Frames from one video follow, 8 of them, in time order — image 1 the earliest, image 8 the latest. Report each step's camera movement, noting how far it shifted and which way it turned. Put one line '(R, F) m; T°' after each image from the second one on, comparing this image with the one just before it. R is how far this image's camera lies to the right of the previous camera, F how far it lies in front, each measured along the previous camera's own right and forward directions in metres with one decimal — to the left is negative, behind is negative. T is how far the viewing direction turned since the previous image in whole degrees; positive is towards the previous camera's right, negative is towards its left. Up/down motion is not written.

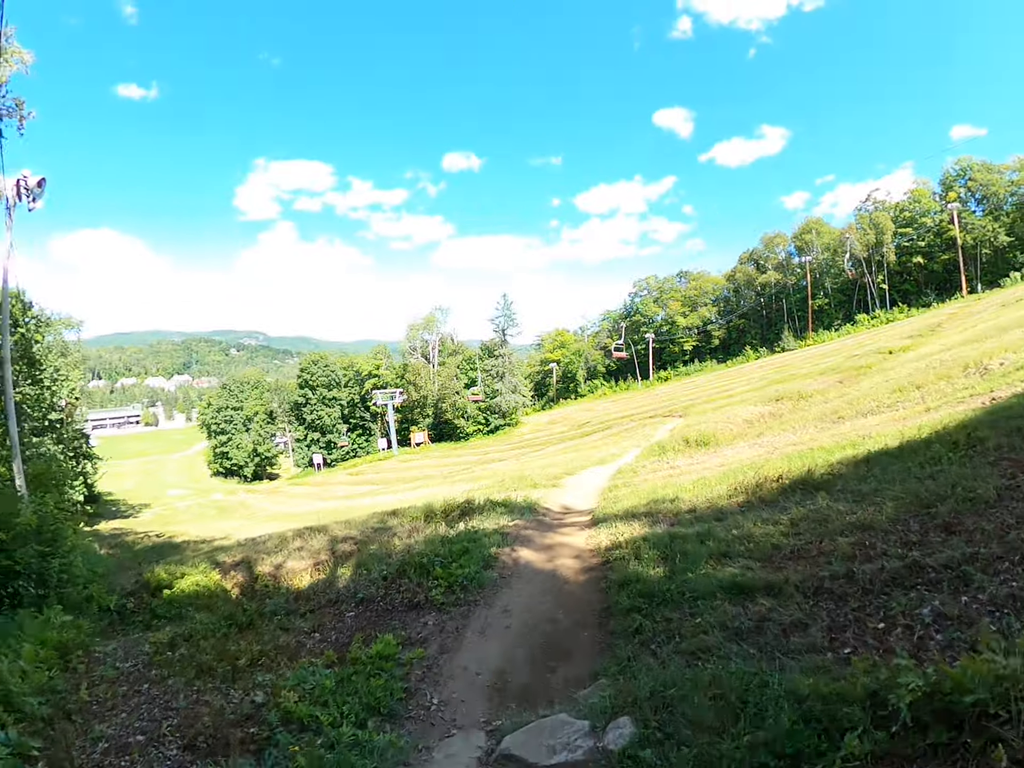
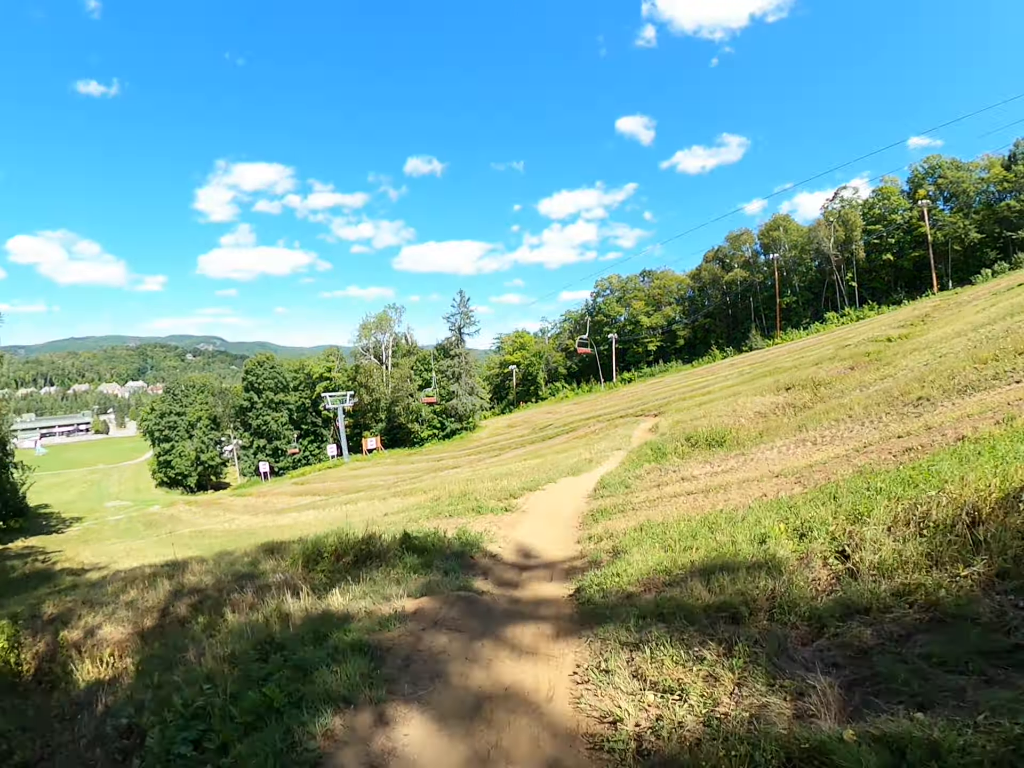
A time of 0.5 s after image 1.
(+0.6, +5.4) m; +4°
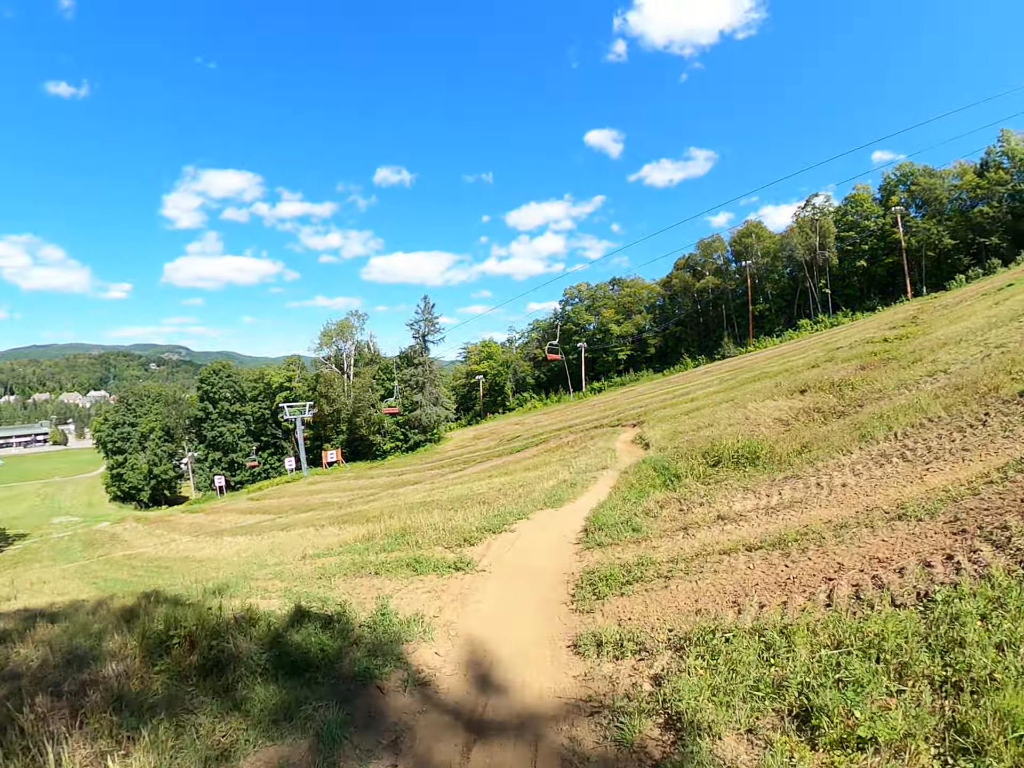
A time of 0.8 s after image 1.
(+0.2, +3.4) m; +4°
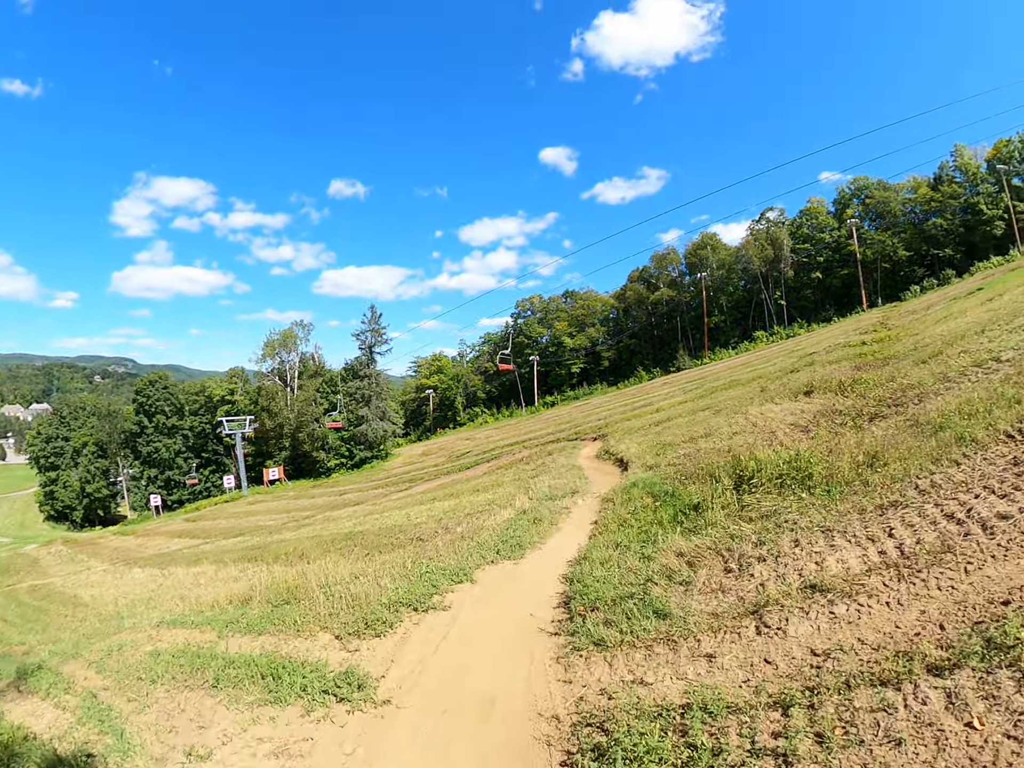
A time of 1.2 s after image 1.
(+0.2, +3.0) m; +5°
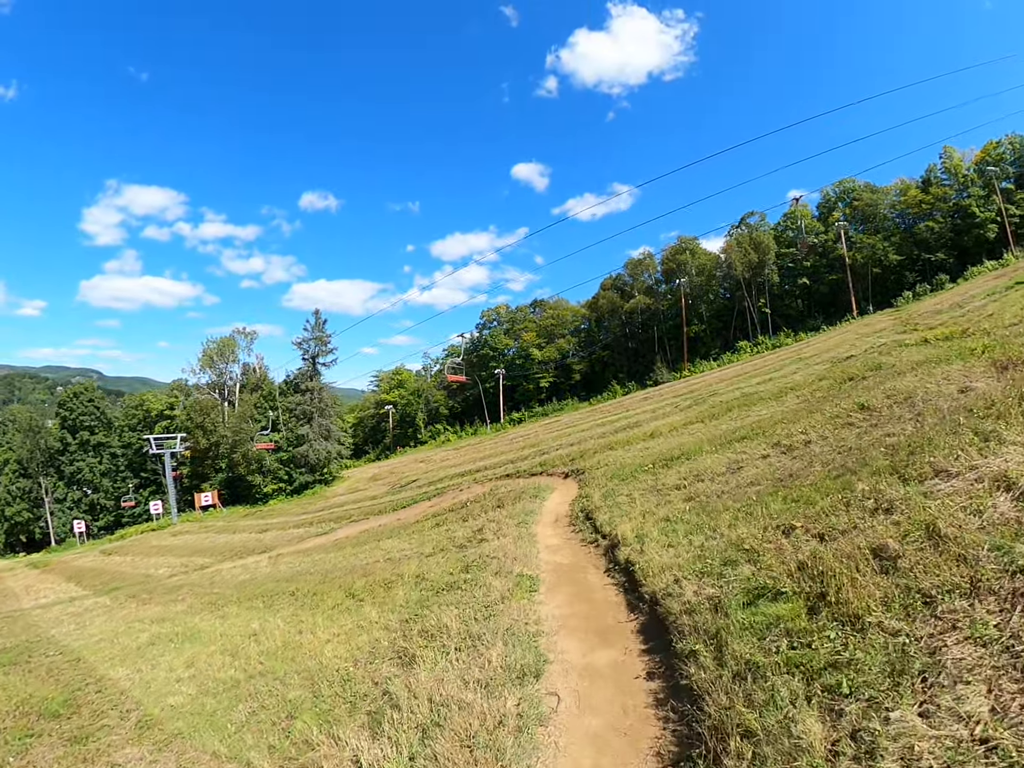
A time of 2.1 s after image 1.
(+1.1, +7.0) m; +3°
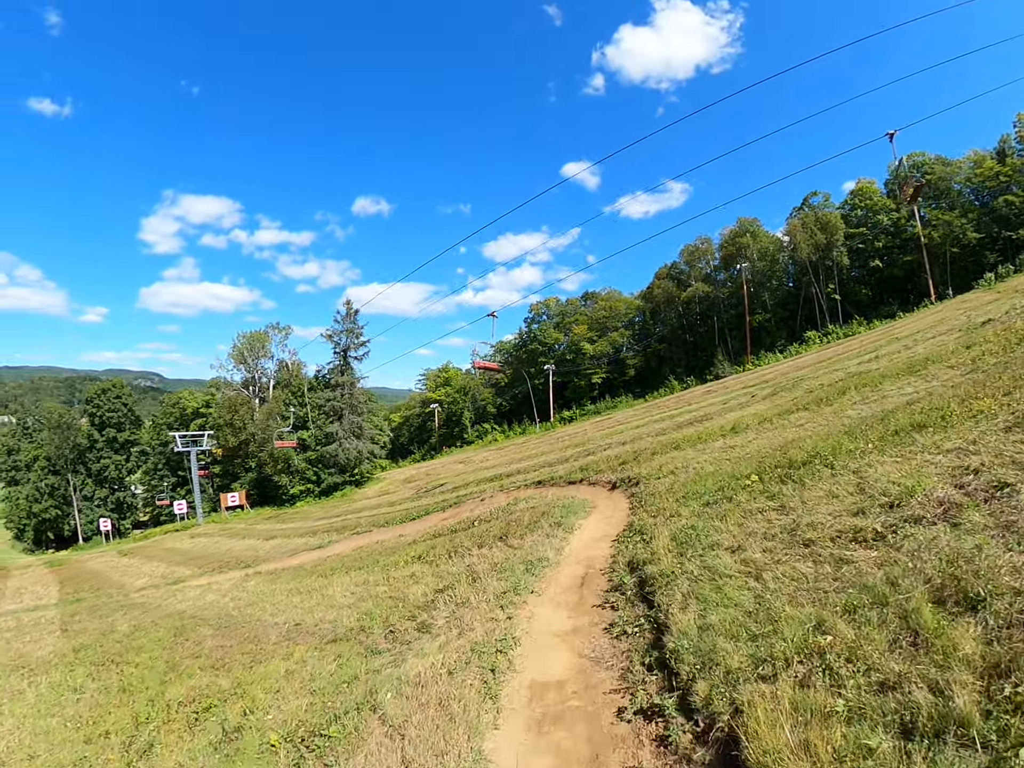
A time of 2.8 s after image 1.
(+0.7, +4.7) m; -6°
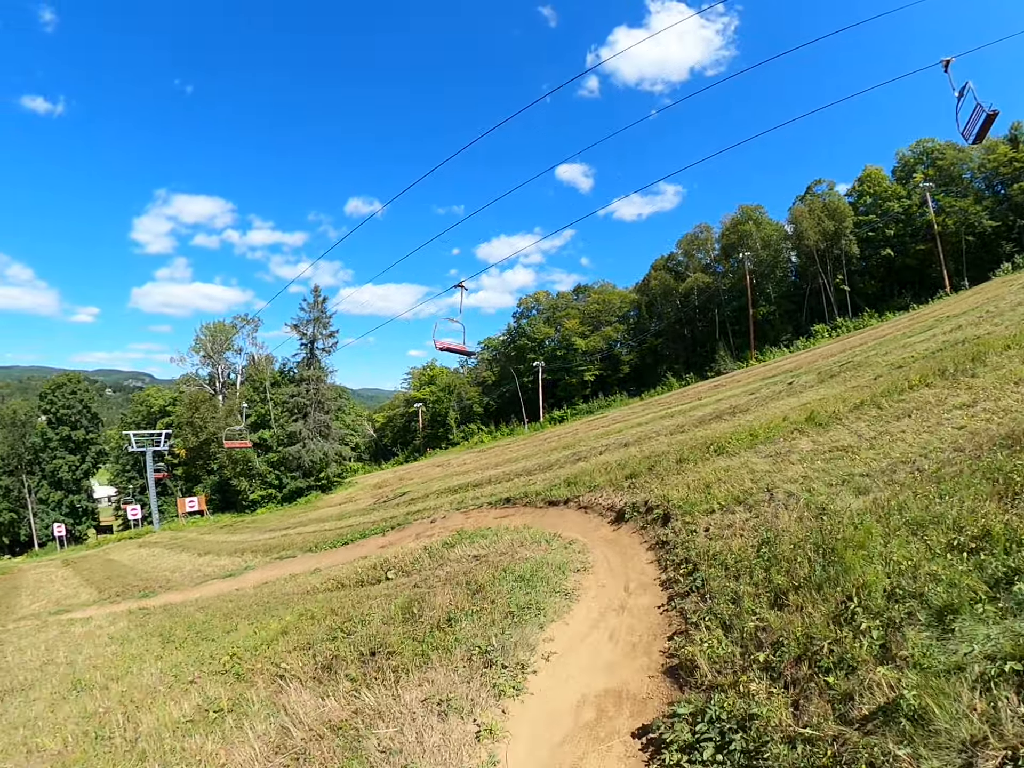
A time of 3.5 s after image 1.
(+0.8, +4.6) m; +1°
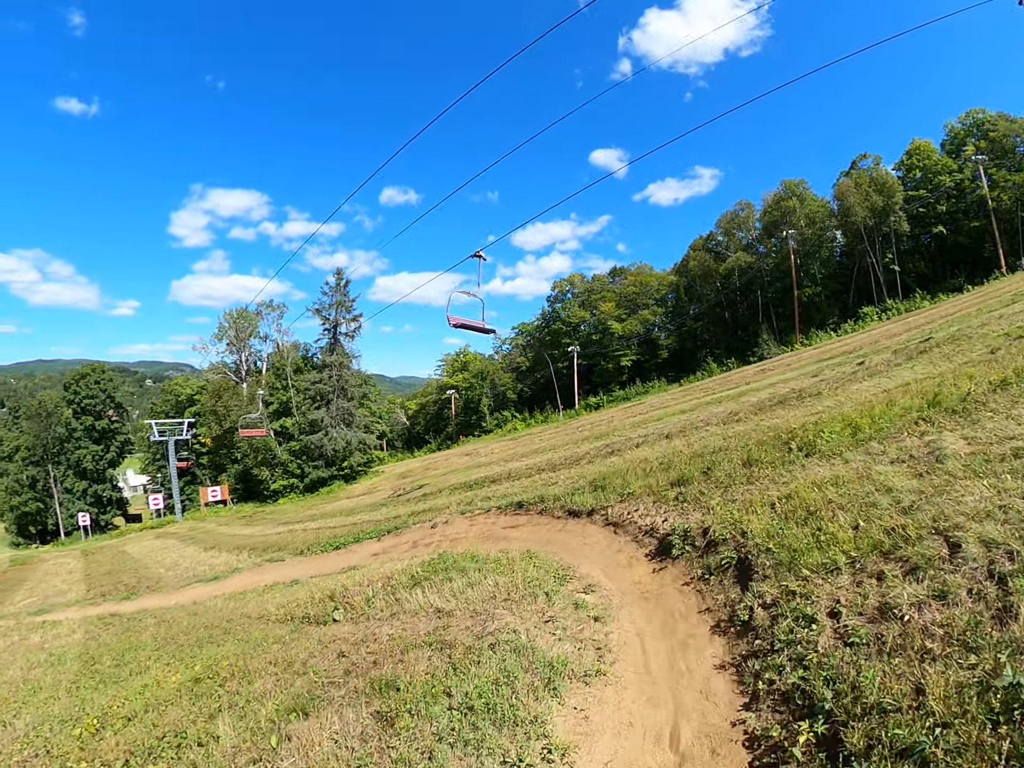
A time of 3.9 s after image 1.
(+0.4, +2.0) m; -3°
